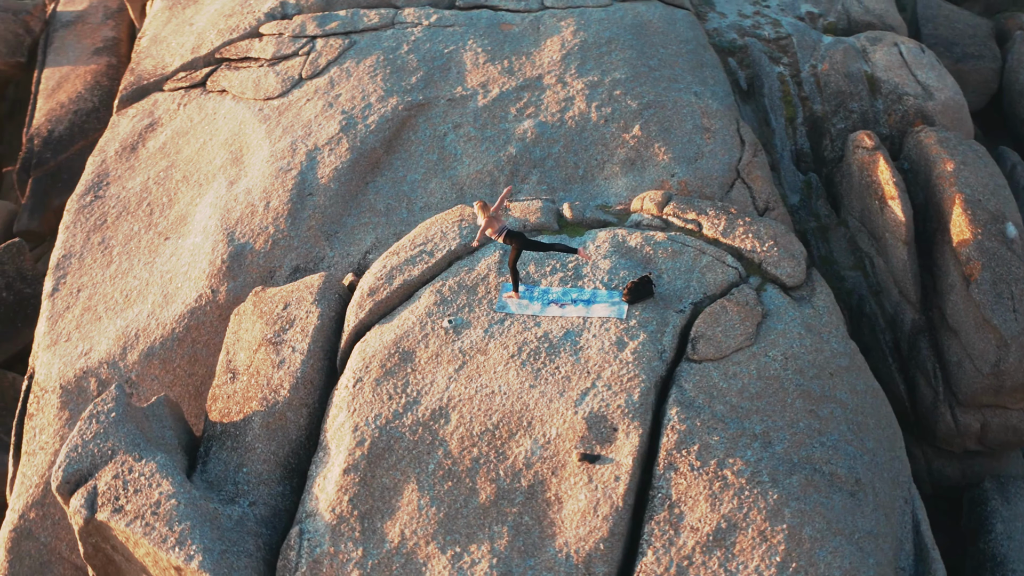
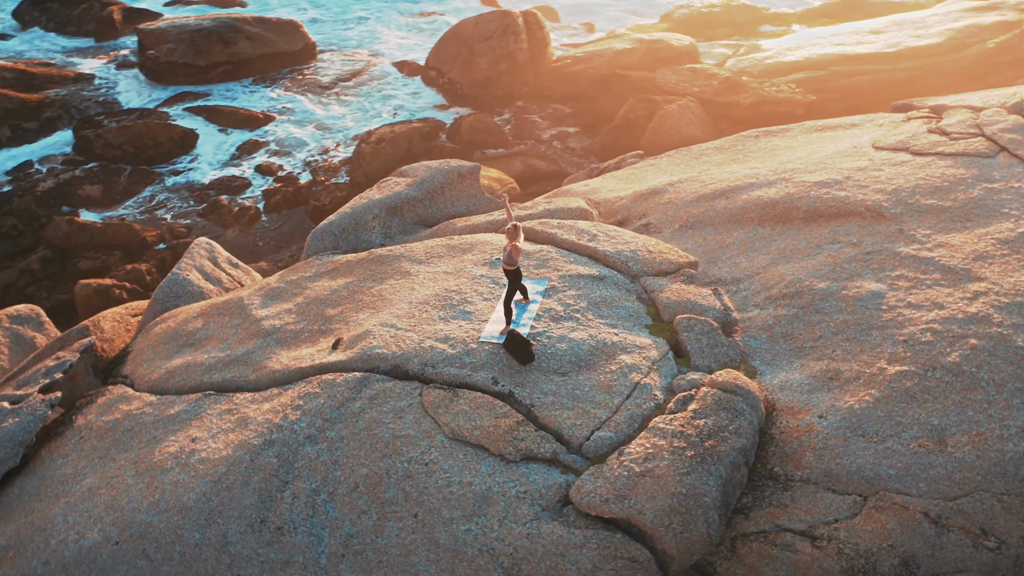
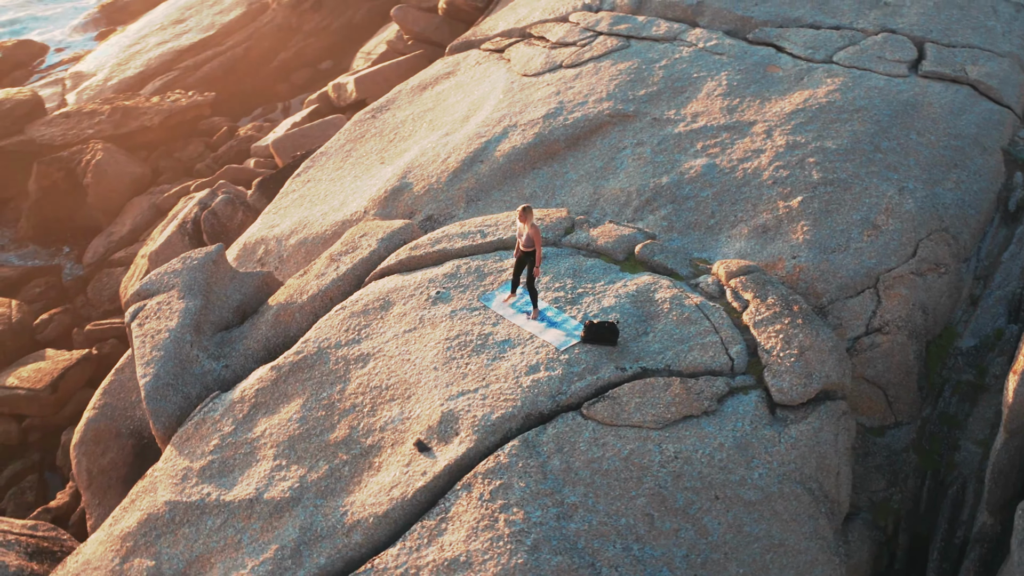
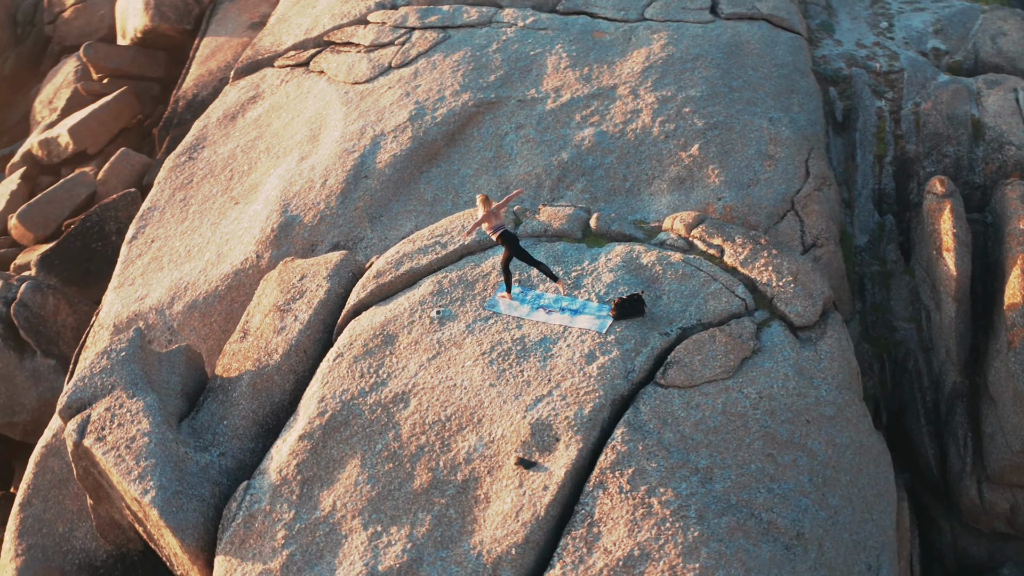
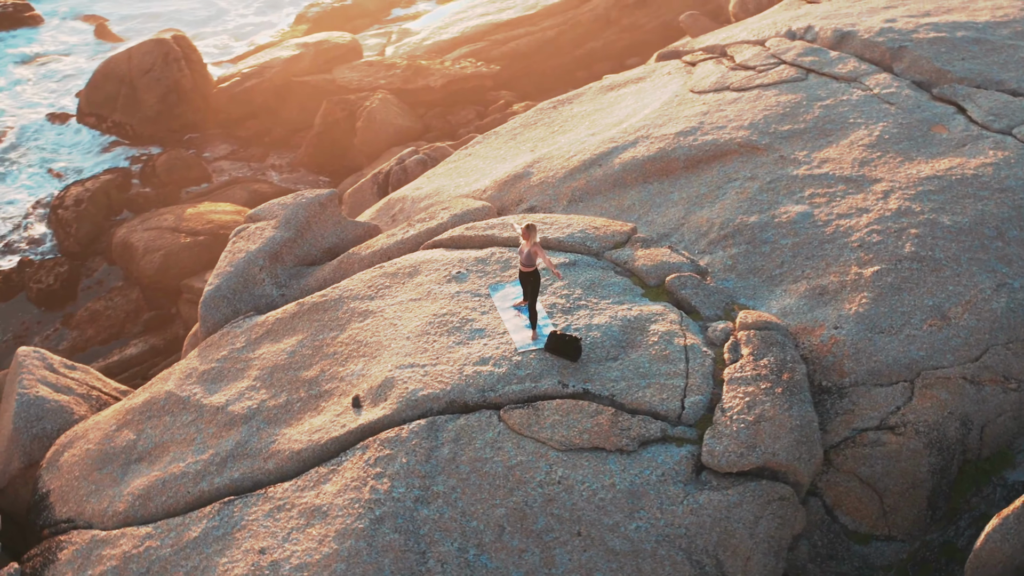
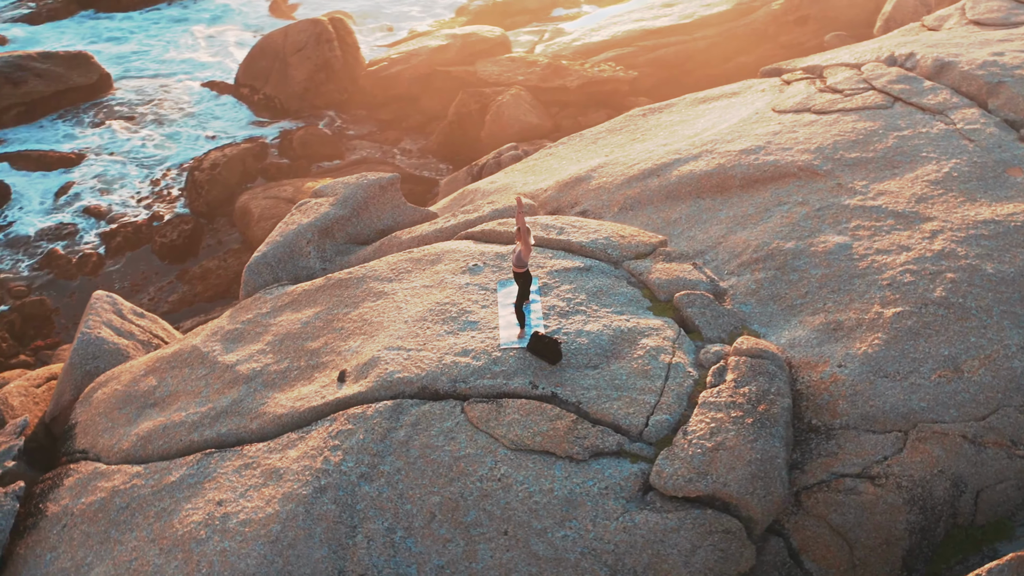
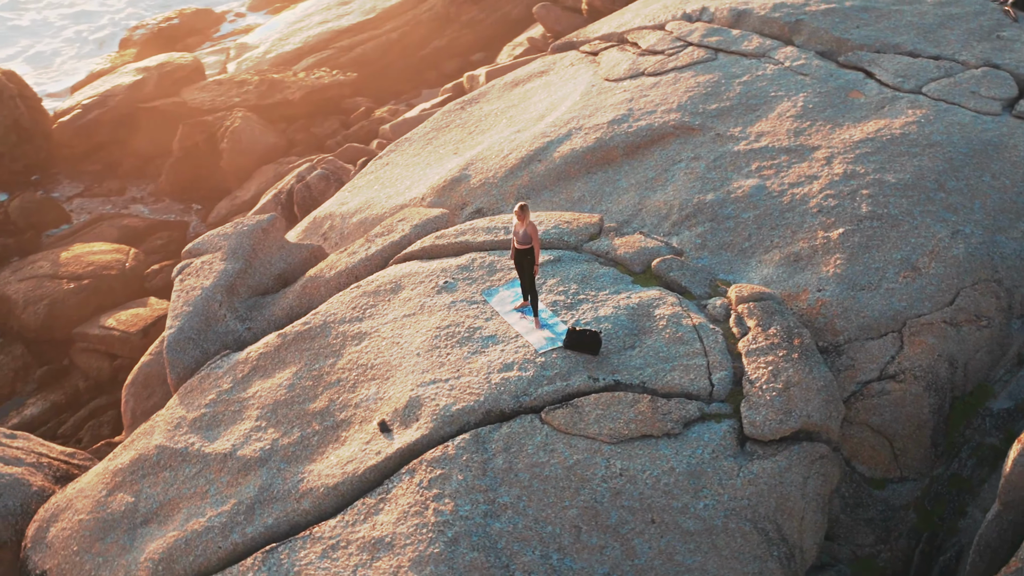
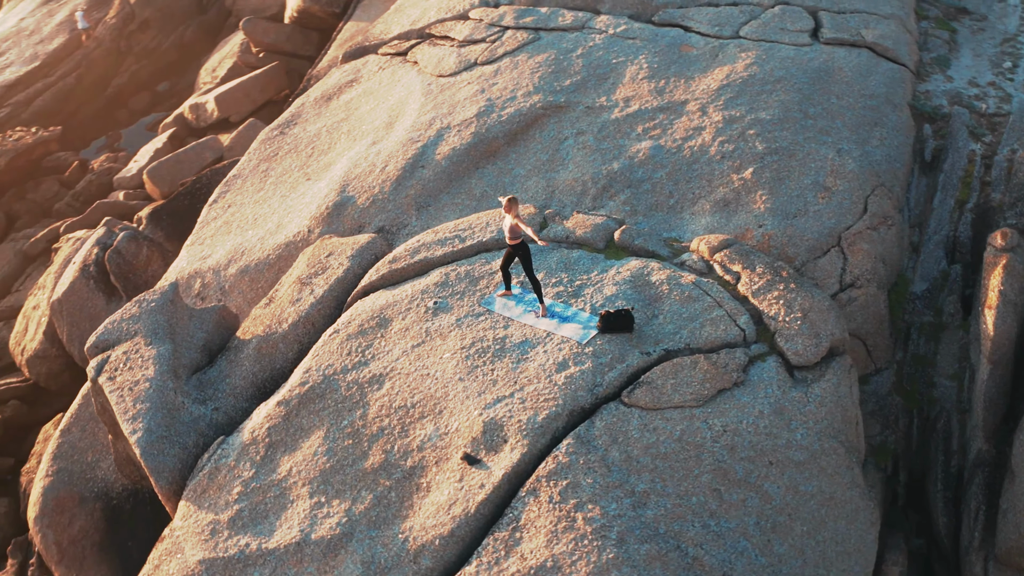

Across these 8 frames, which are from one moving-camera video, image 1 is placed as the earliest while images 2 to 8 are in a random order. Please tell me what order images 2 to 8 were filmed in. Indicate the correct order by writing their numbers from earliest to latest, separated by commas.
4, 8, 3, 7, 5, 6, 2
